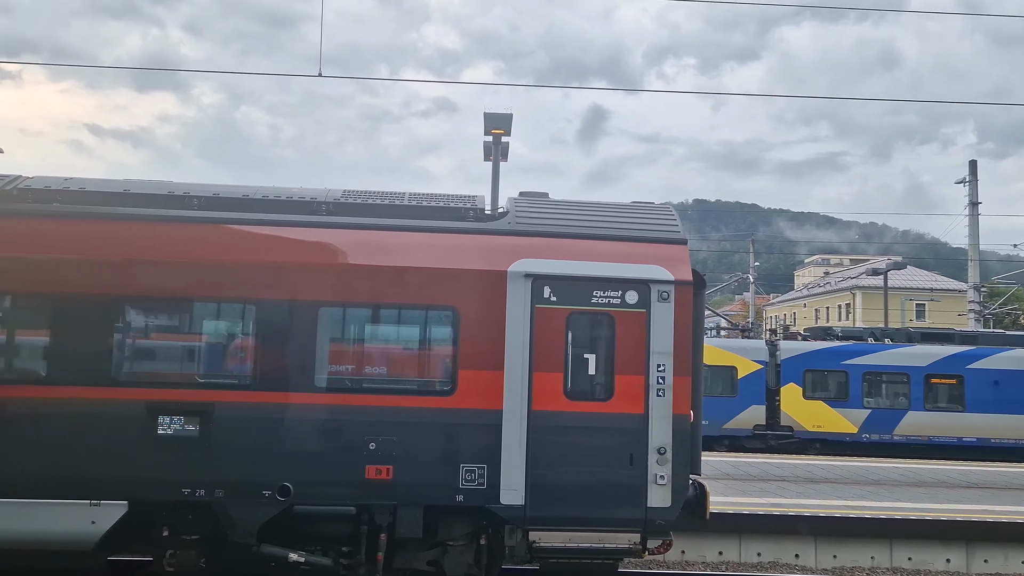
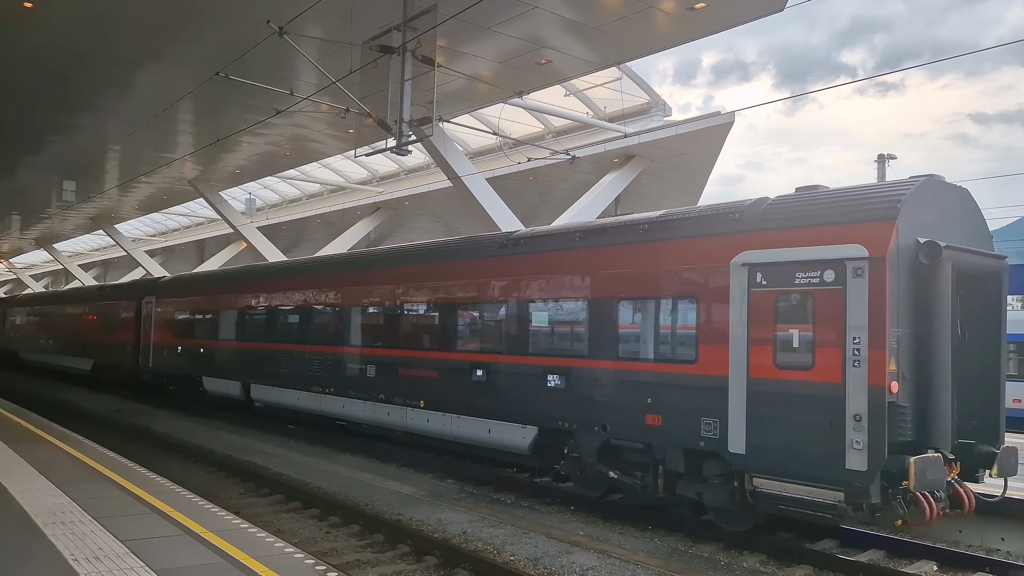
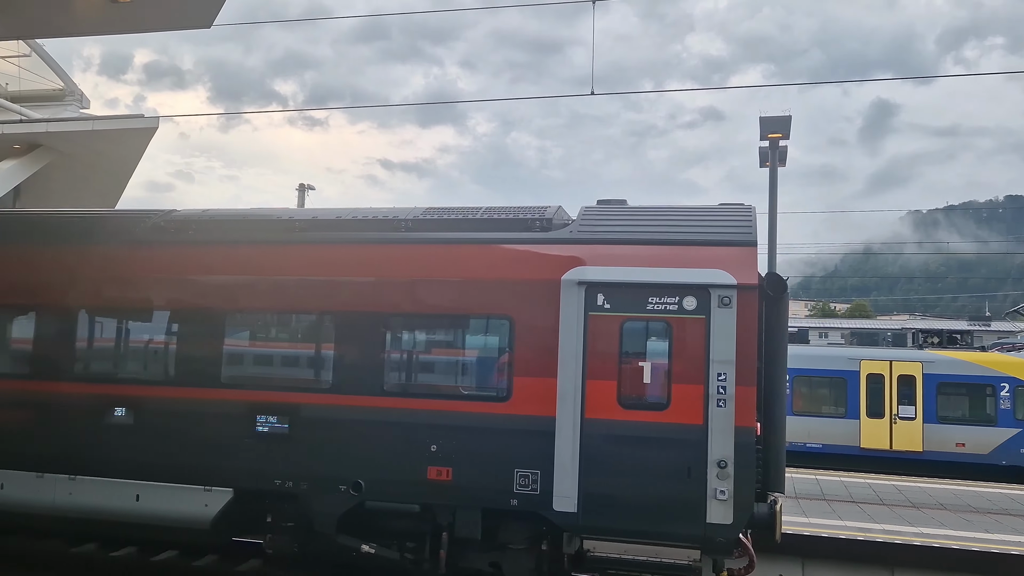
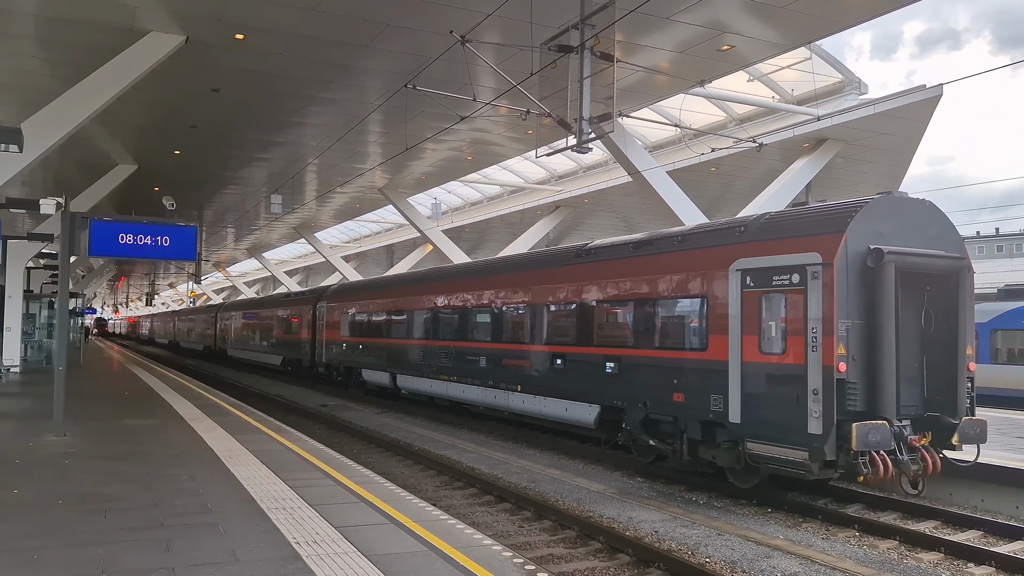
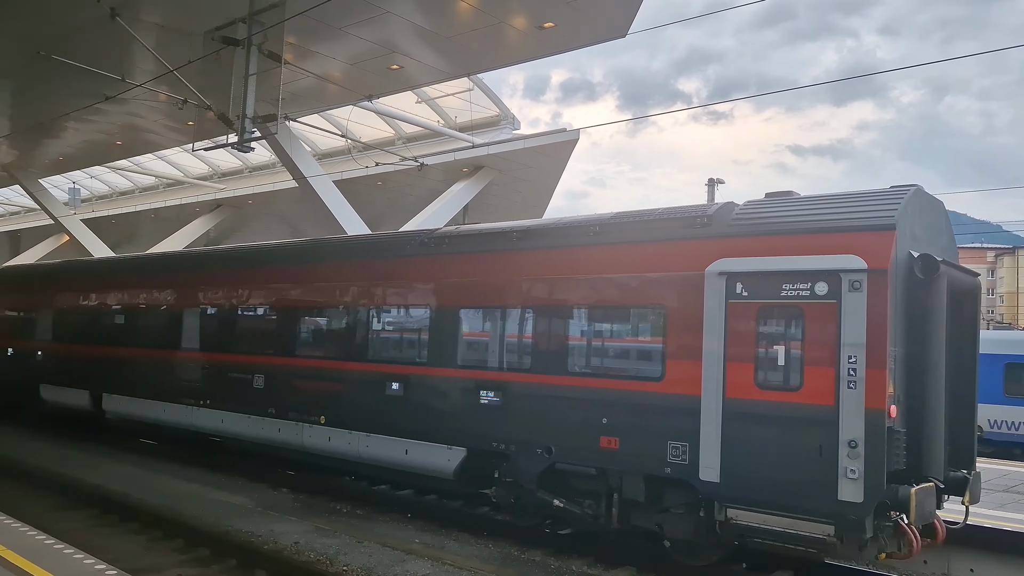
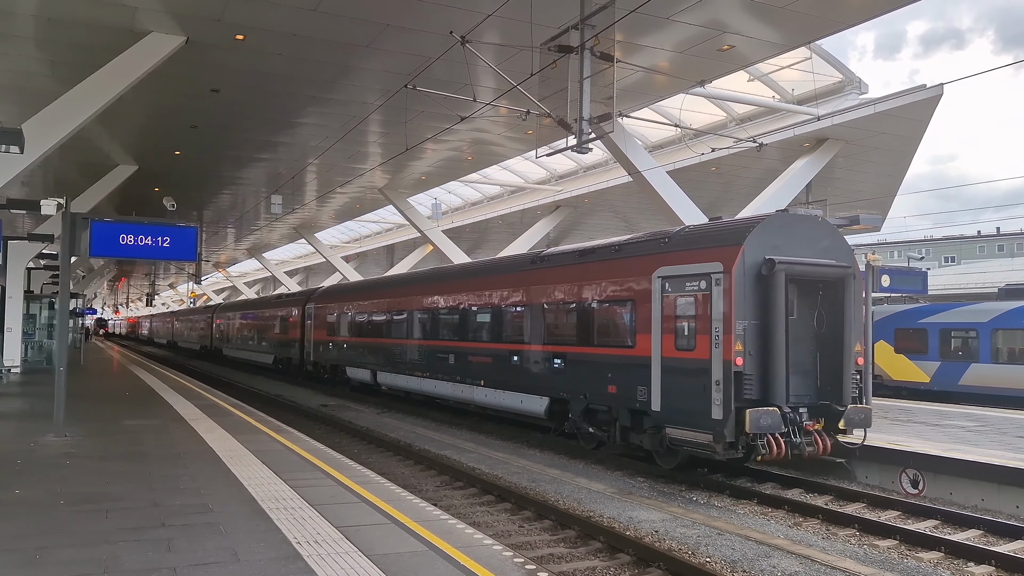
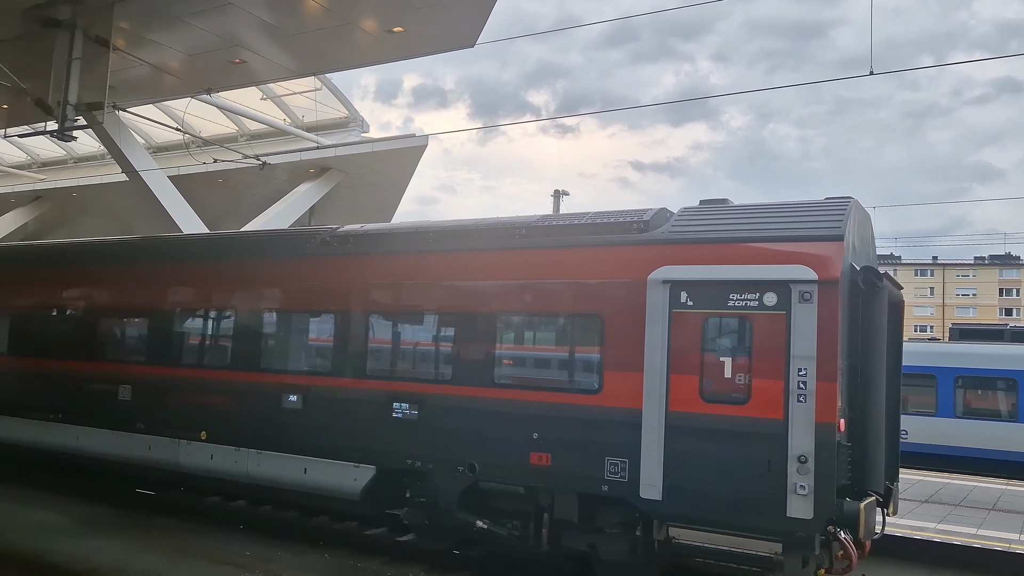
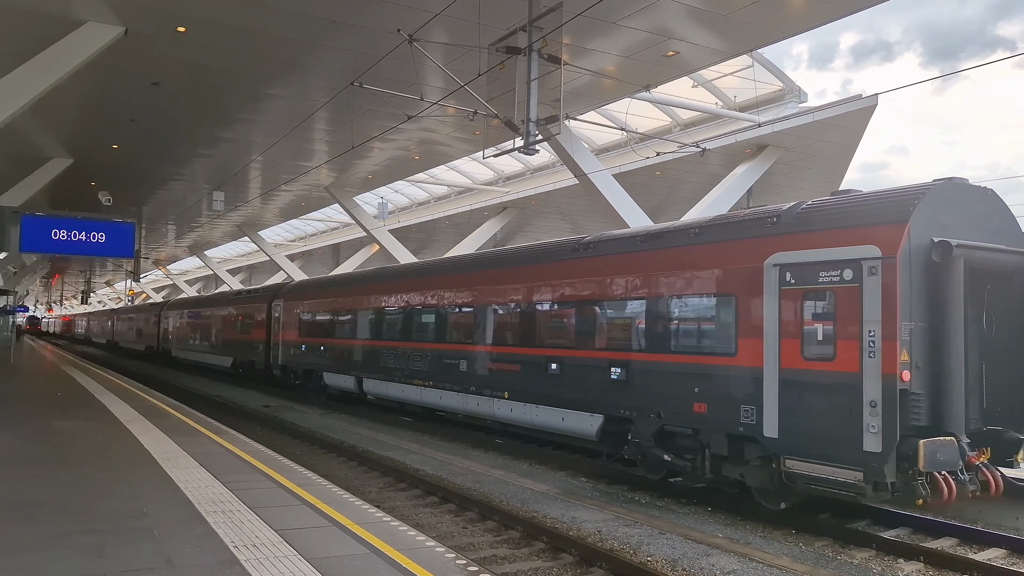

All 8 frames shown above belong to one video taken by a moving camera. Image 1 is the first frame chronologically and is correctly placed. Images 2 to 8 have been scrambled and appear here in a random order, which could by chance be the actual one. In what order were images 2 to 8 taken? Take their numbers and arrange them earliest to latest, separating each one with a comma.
3, 7, 5, 2, 8, 4, 6
